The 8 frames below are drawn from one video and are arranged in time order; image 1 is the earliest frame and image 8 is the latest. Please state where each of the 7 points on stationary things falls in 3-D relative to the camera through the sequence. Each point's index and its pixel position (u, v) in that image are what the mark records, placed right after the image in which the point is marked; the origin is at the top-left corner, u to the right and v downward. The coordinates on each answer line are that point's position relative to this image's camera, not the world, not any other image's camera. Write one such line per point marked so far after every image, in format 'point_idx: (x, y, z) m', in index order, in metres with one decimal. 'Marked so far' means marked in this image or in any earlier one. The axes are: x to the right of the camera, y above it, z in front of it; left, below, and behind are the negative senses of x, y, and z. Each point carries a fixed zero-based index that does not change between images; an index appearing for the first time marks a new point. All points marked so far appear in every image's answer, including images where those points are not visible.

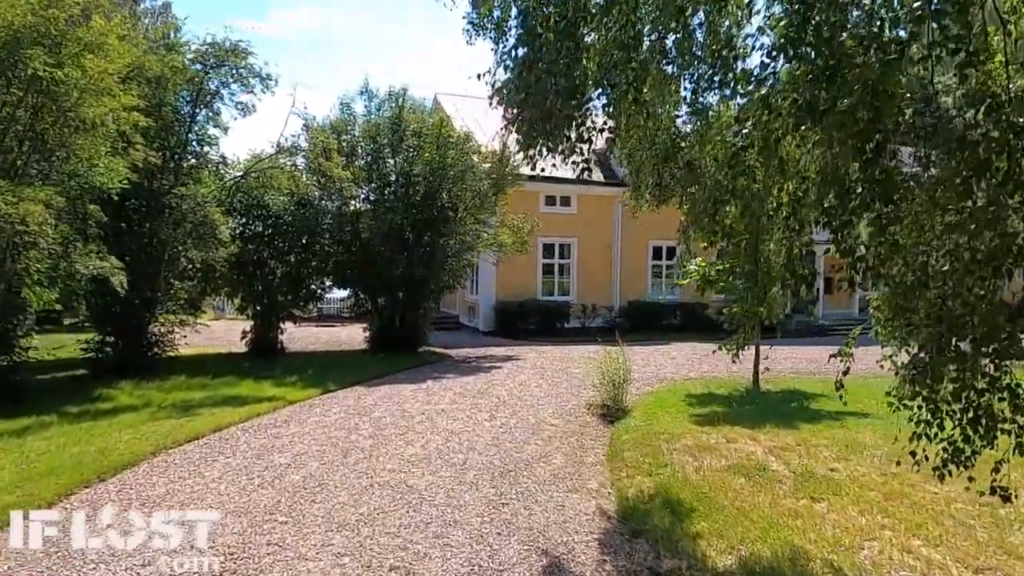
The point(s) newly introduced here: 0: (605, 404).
0: (+1.2, -1.4, +8.3) m
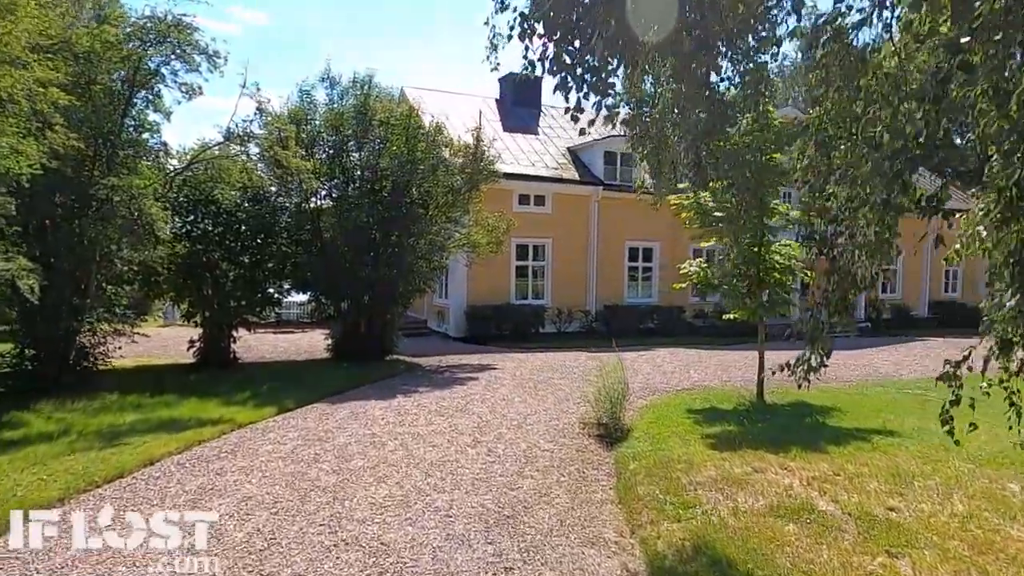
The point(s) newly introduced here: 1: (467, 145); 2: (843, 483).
0: (+1.0, -1.5, +7.4) m
1: (-1.0, +3.0, +13.9) m
2: (+2.6, -1.5, +5.1) m
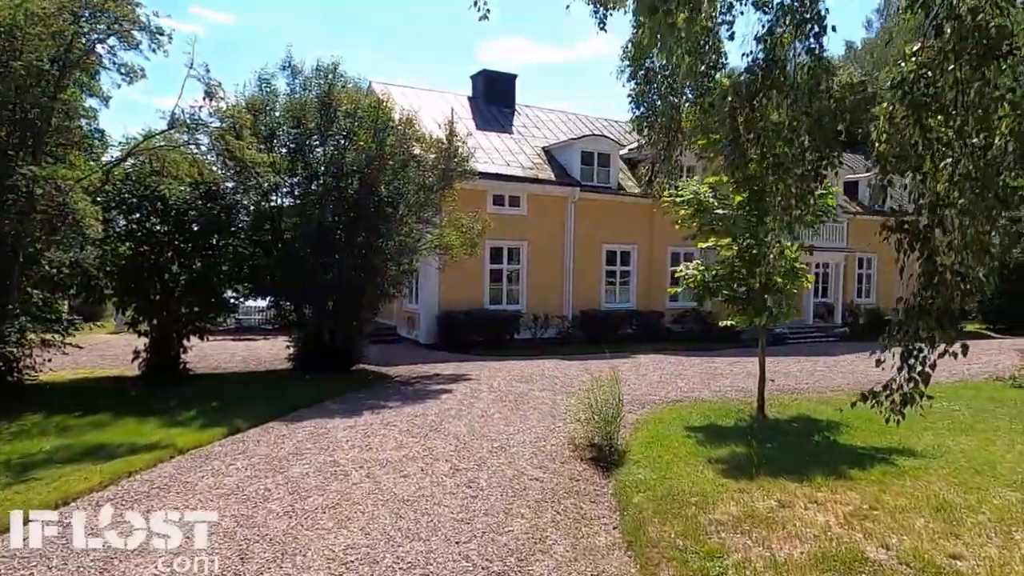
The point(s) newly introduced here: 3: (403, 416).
0: (+0.8, -1.5, +6.6) m
1: (-1.4, +3.0, +13.0) m
2: (+2.5, -1.5, +4.4) m
3: (-1.3, -1.6, +8.0) m
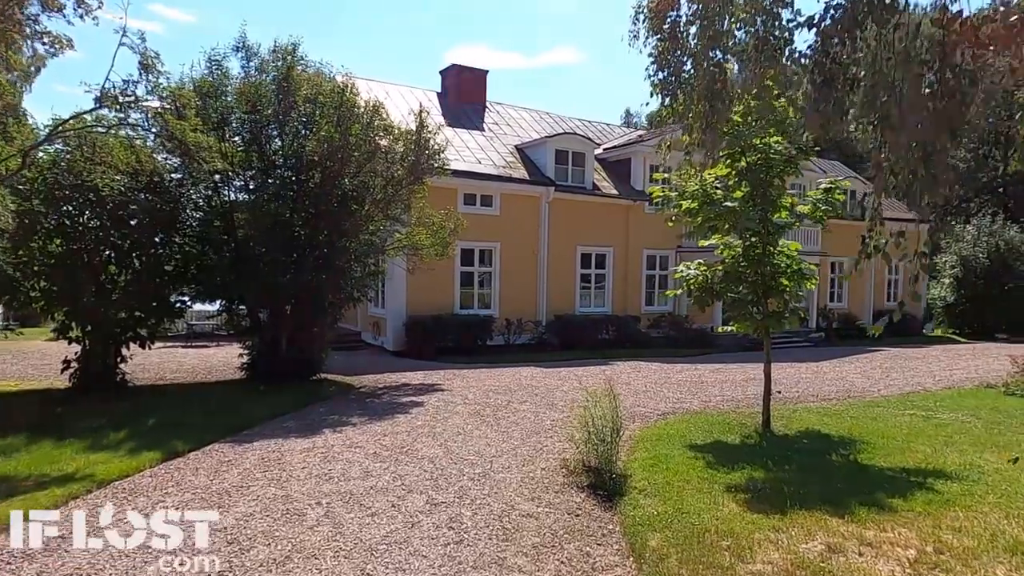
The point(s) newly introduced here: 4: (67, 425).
0: (+0.7, -1.6, +5.7) m
1: (-1.9, +2.9, +12.1) m
2: (+2.5, -1.5, +3.6) m
3: (-1.5, -1.6, +7.1) m
4: (-5.1, -1.6, +7.6) m
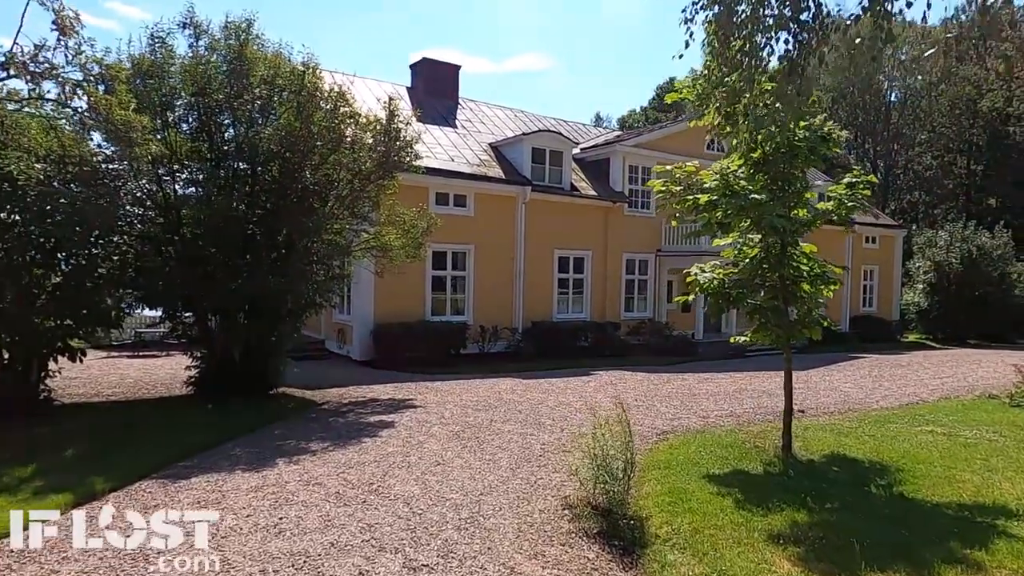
0: (+0.6, -1.6, +4.8) m
1: (-2.3, +2.8, +11.0) m
2: (+2.5, -1.6, +2.8) m
3: (-1.7, -1.6, +6.0) m
4: (-5.3, -1.6, +6.3) m
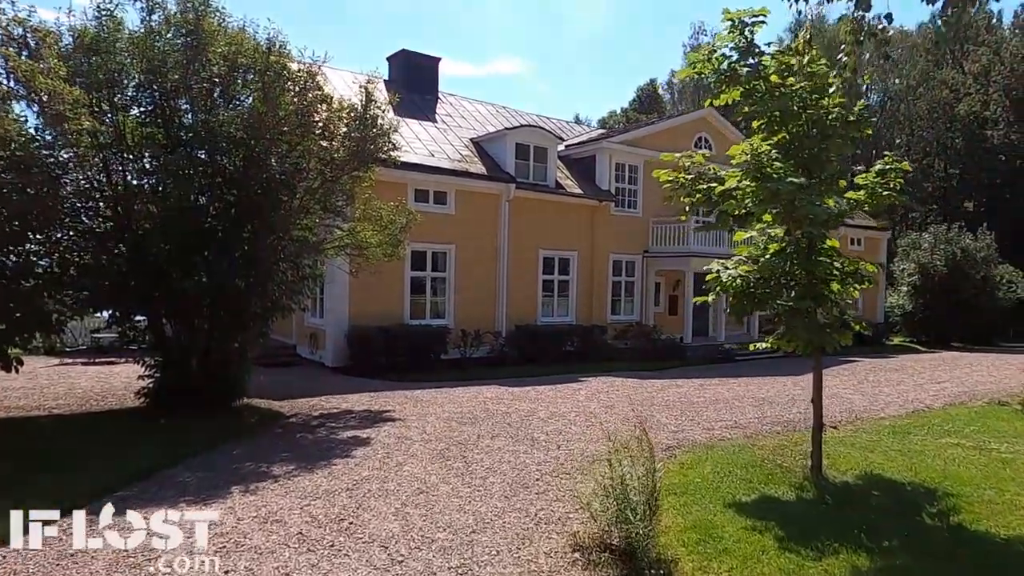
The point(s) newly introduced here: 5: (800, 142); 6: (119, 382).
0: (+0.6, -1.6, +4.0) m
1: (-2.5, +2.8, +10.1) m
2: (+2.6, -1.6, +2.0) m
3: (-1.7, -1.6, +5.1) m
4: (-5.3, -1.6, +5.3) m
5: (+2.6, +1.3, +5.9) m
6: (-7.0, -1.7, +11.7) m
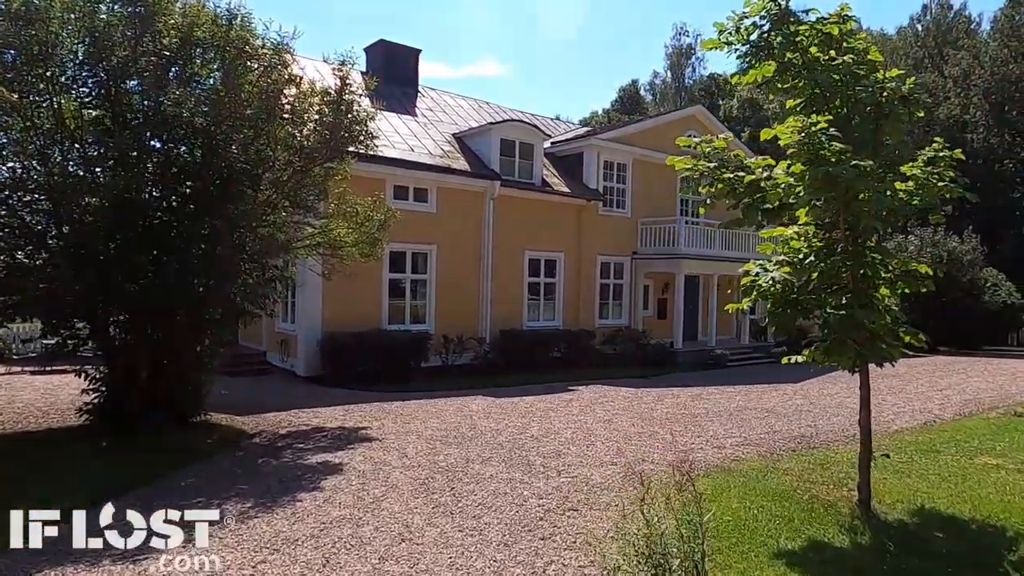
0: (+0.7, -1.6, +3.1) m
1: (-2.6, +2.7, +9.1) m
2: (+2.7, -1.6, +1.2) m
3: (-1.7, -1.7, +4.1) m
4: (-5.3, -1.6, +4.3) m
5: (+2.6, +1.3, +5.1) m
6: (-7.2, -1.7, +10.6) m
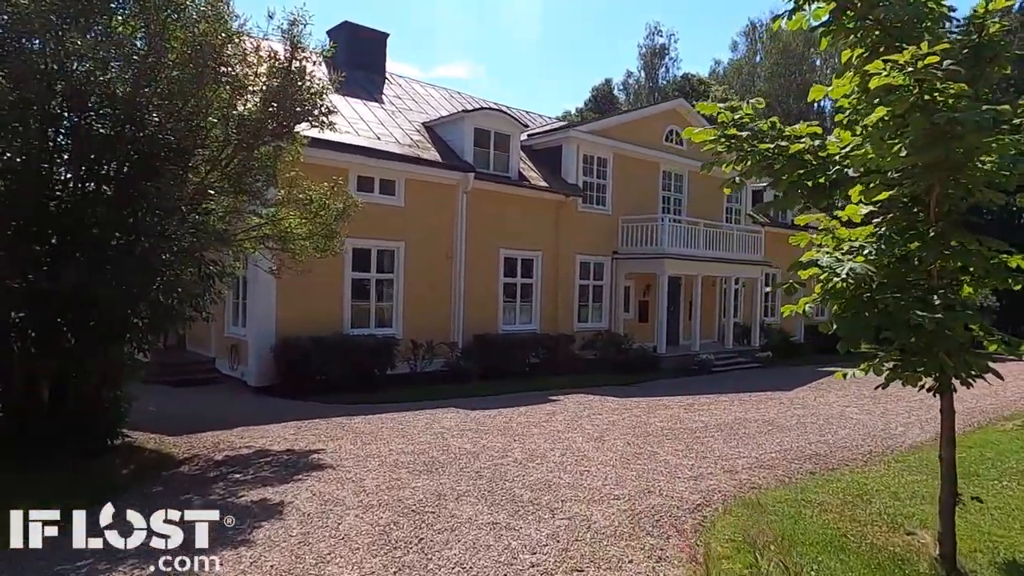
0: (+0.7, -1.6, +1.9) m
1: (-2.9, +2.8, +7.9) m
2: (+2.8, -1.5, +0.1) m
3: (-1.7, -1.6, +2.9) m
4: (-5.4, -1.6, +2.8) m
5: (+2.5, +1.3, +4.1) m
6: (-7.5, -1.7, +9.1) m
